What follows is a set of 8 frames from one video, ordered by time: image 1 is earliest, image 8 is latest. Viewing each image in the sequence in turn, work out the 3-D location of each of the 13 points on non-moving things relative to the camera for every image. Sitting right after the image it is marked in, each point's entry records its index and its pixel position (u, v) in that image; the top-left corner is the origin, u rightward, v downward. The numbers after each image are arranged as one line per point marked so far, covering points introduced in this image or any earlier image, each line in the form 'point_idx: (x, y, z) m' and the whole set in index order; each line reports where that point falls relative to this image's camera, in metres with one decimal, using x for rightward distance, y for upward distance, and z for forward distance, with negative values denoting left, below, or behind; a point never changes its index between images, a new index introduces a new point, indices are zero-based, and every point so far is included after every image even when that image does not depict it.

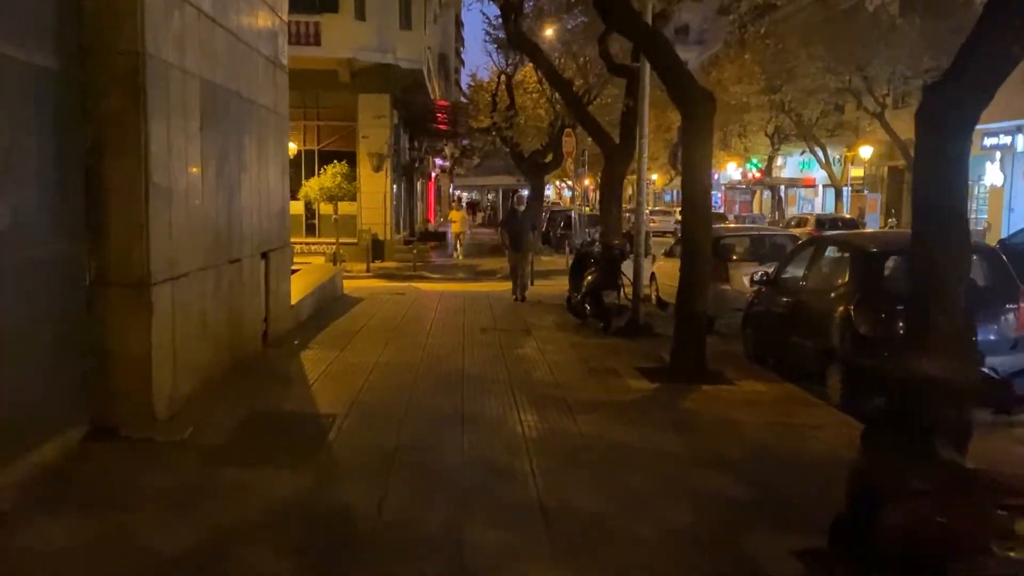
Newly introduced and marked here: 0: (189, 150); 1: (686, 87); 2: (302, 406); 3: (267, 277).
0: (-3.0, +1.3, +7.7) m
1: (+2.0, +2.3, +9.8) m
2: (-2.0, -1.1, +7.9) m
3: (-3.2, +0.1, +10.9) m
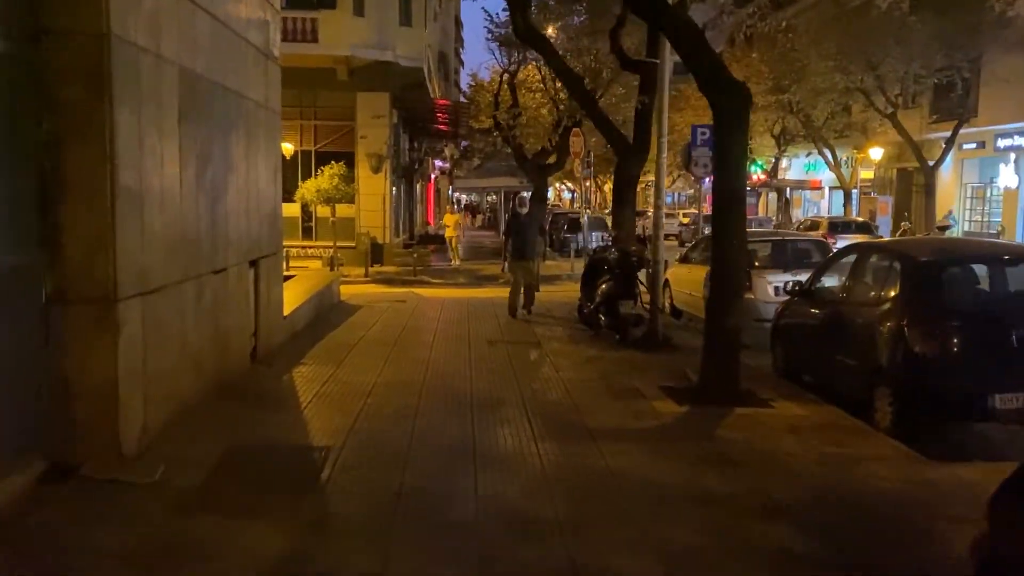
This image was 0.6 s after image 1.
0: (-2.8, +1.1, +6.8) m
1: (+2.2, +2.2, +8.9) m
2: (-1.8, -1.3, +7.0) m
3: (-3.1, 0.0, +10.0) m
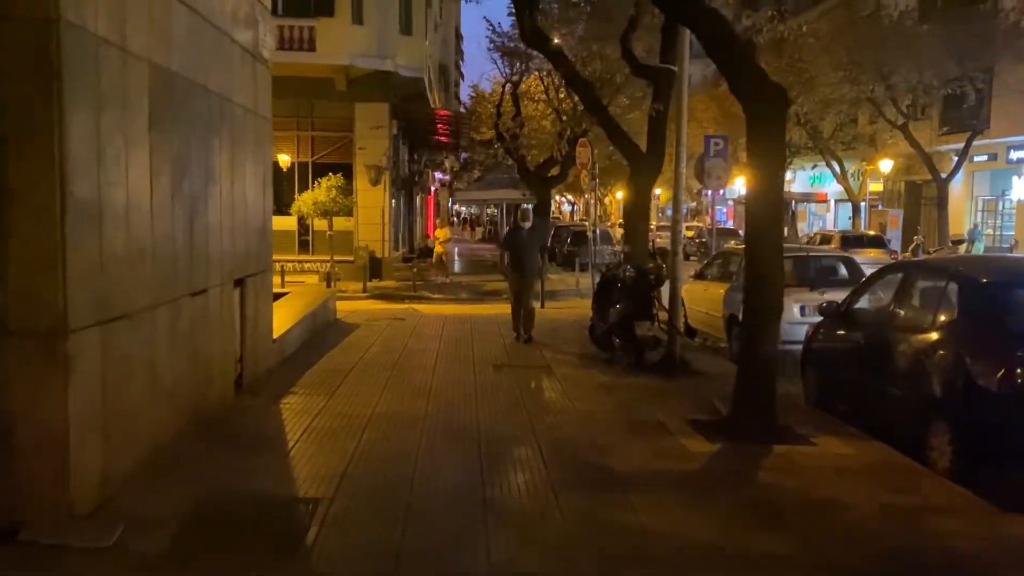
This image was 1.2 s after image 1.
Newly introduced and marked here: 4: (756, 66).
0: (-2.7, +1.0, +6.0) m
1: (+2.3, +2.0, +8.0) m
2: (-1.7, -1.5, +6.2) m
3: (-2.9, -0.2, +9.1) m
4: (+2.4, +2.2, +8.1) m
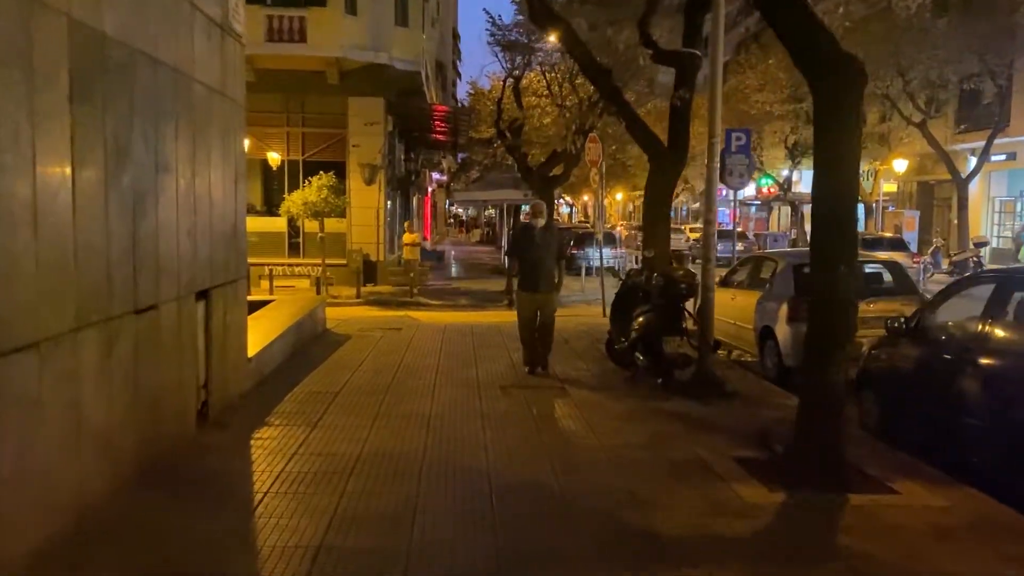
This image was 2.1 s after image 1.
0: (-2.6, +0.8, +4.6) m
1: (+2.4, +1.9, +6.7) m
2: (-1.6, -1.6, +4.8) m
3: (-2.8, -0.4, +7.7) m
4: (+2.5, +2.0, +6.7) m
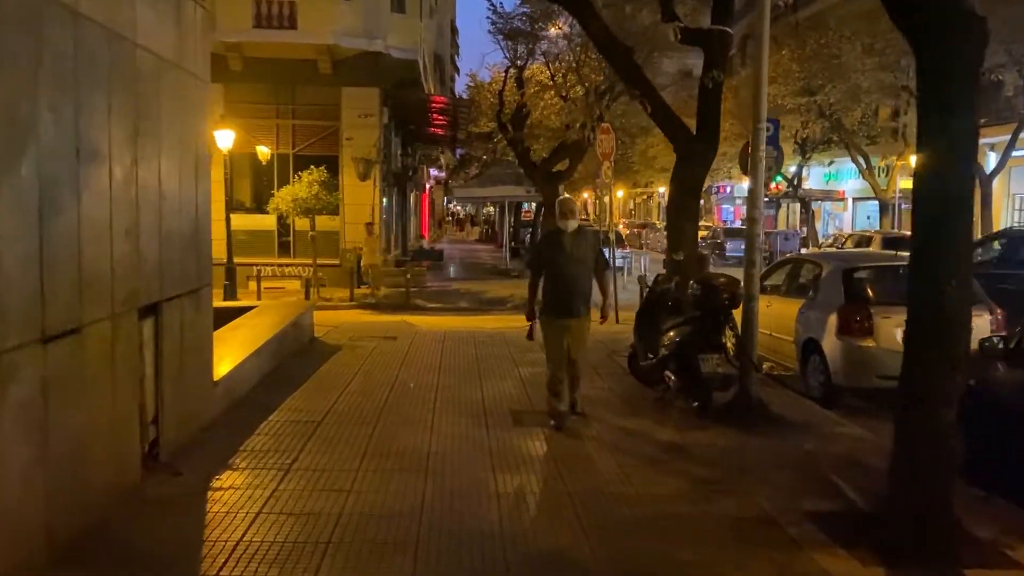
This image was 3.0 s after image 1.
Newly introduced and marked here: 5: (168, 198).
0: (-2.4, +0.7, +3.2) m
1: (+2.6, +1.8, +5.3) m
2: (-1.4, -1.7, +3.4) m
3: (-2.7, -0.5, +6.3) m
4: (+2.6, +1.9, +5.3) m
5: (-2.6, +0.7, +6.4) m
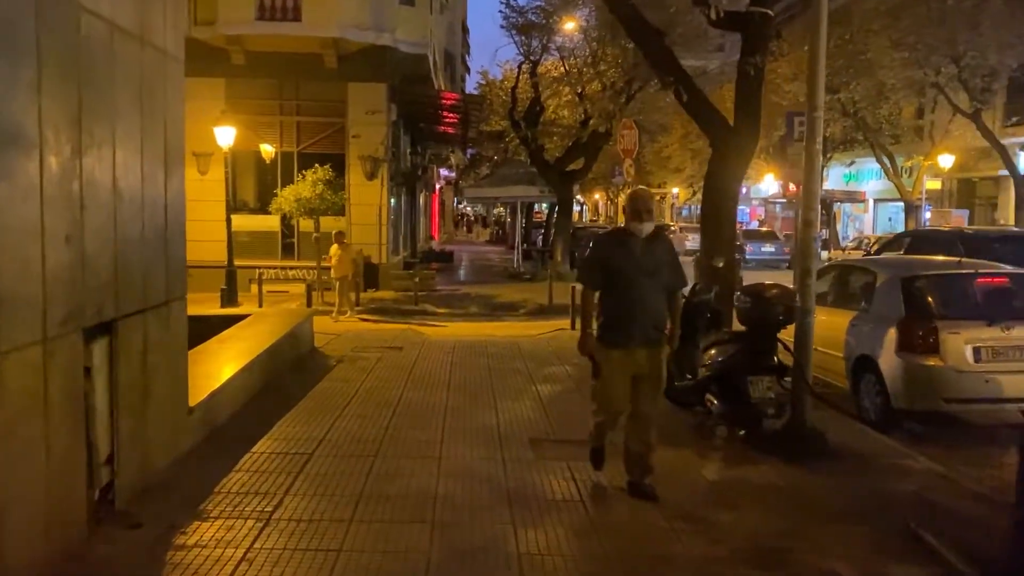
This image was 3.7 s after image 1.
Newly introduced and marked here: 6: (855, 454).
0: (-2.3, +0.6, +2.1) m
1: (+2.7, +1.7, +4.2) m
2: (-1.3, -1.8, +2.3) m
3: (-2.5, -0.5, +5.3) m
4: (+2.8, +1.8, +4.2) m
5: (-2.5, +0.6, +5.4) m
6: (+3.0, -1.5, +7.4) m
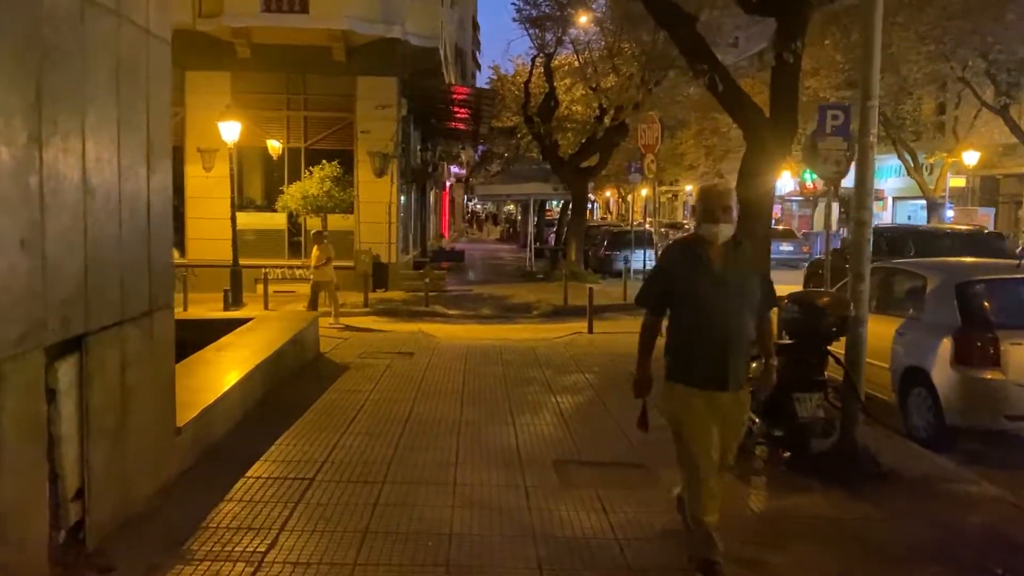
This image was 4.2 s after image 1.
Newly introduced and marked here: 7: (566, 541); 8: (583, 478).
0: (-2.2, +0.6, +1.5) m
1: (+2.8, +1.6, +3.5) m
2: (-1.2, -1.8, +1.6) m
3: (-2.4, -0.6, +4.6) m
4: (+2.9, +1.8, +3.5) m
5: (-2.3, +0.5, +4.7) m
6: (+3.2, -1.5, +6.7) m
7: (+0.3, -1.6, +5.2) m
8: (+0.5, -1.5, +6.4) m
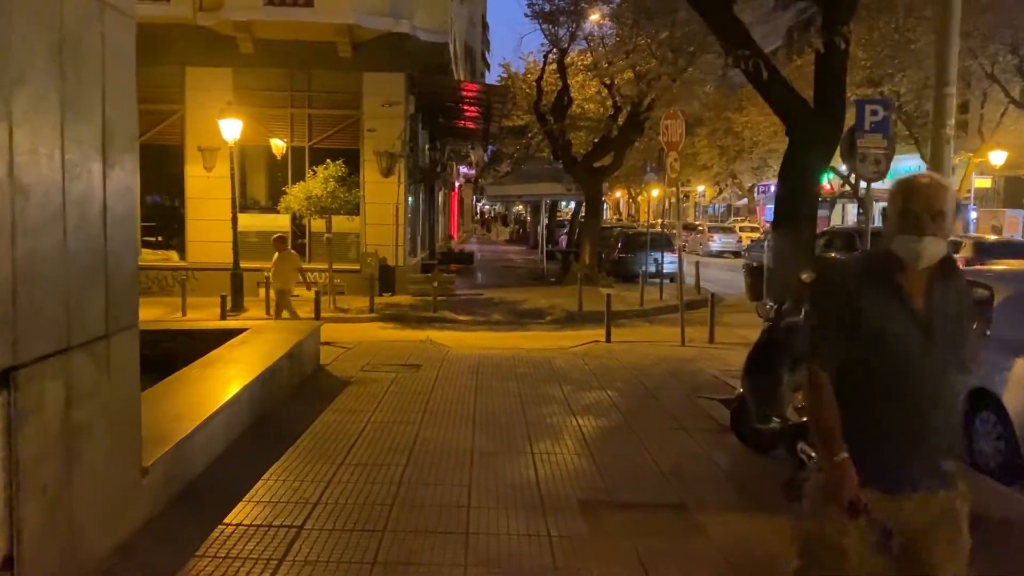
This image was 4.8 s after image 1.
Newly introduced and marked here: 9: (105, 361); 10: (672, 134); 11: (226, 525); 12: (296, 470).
0: (-2.1, +0.5, +0.6) m
1: (+3.0, +1.5, +2.6) m
2: (-1.1, -1.9, +0.8) m
3: (-2.3, -0.7, +3.8) m
4: (+3.0, +1.6, +2.6) m
5: (-2.2, +0.4, +3.9) m
6: (+3.4, -1.6, +5.8) m
7: (+0.5, -1.7, +4.3) m
8: (+0.7, -1.6, +5.5) m
9: (-2.2, -0.4, +4.6) m
10: (+2.7, +2.6, +14.3) m
11: (-1.8, -1.5, +5.4) m
12: (-1.7, -1.4, +6.6) m
